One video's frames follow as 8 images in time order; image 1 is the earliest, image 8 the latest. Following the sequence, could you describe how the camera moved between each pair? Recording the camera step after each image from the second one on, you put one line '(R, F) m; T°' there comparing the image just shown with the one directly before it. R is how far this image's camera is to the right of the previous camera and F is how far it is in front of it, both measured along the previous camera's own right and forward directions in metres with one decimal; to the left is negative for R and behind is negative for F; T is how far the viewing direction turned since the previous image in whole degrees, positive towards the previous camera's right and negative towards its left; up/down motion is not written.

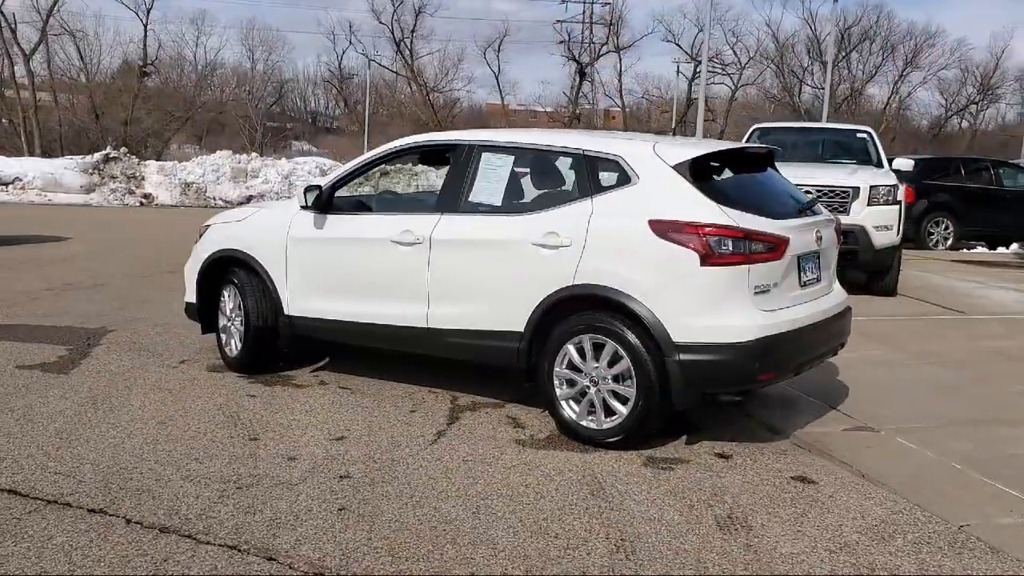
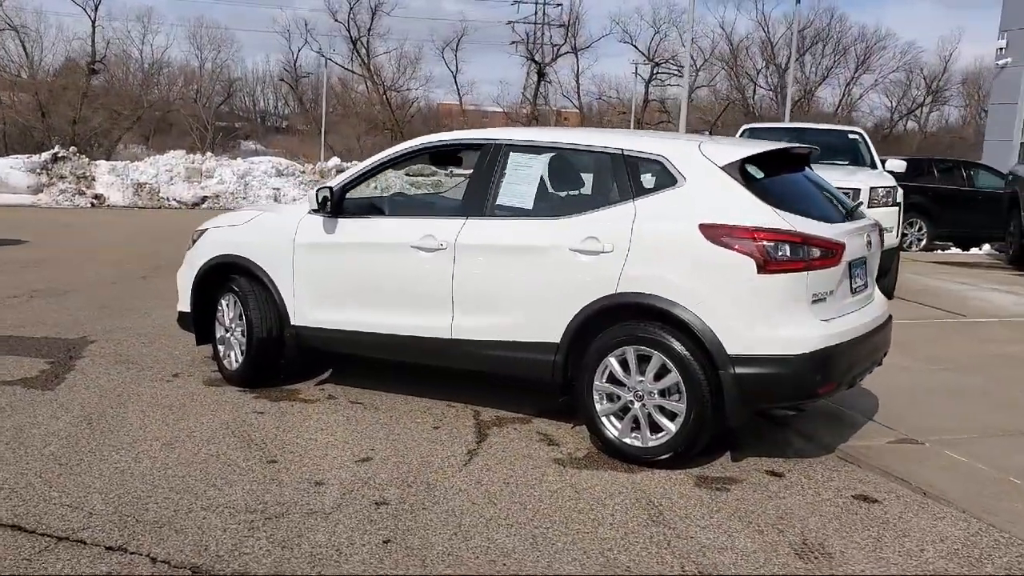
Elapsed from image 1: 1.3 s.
(-0.4, +0.3) m; +3°
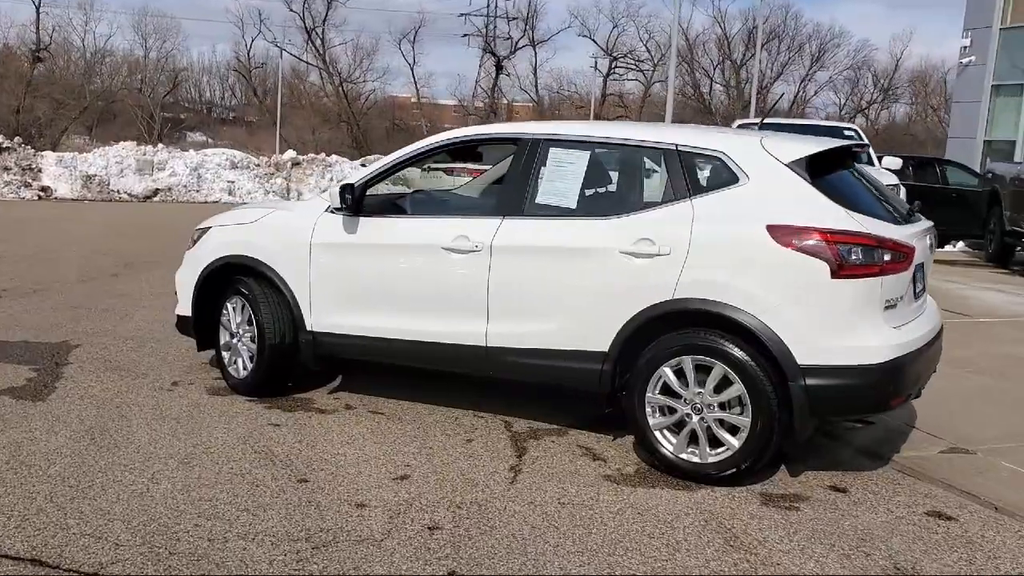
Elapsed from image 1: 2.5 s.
(-0.4, +0.3) m; +3°
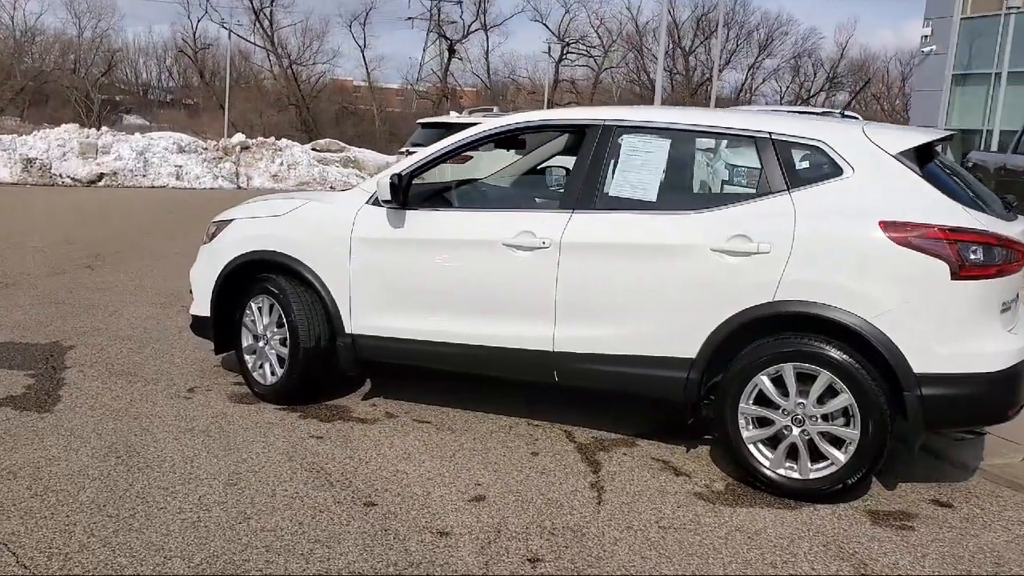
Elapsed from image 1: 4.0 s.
(-0.6, +0.4) m; +3°
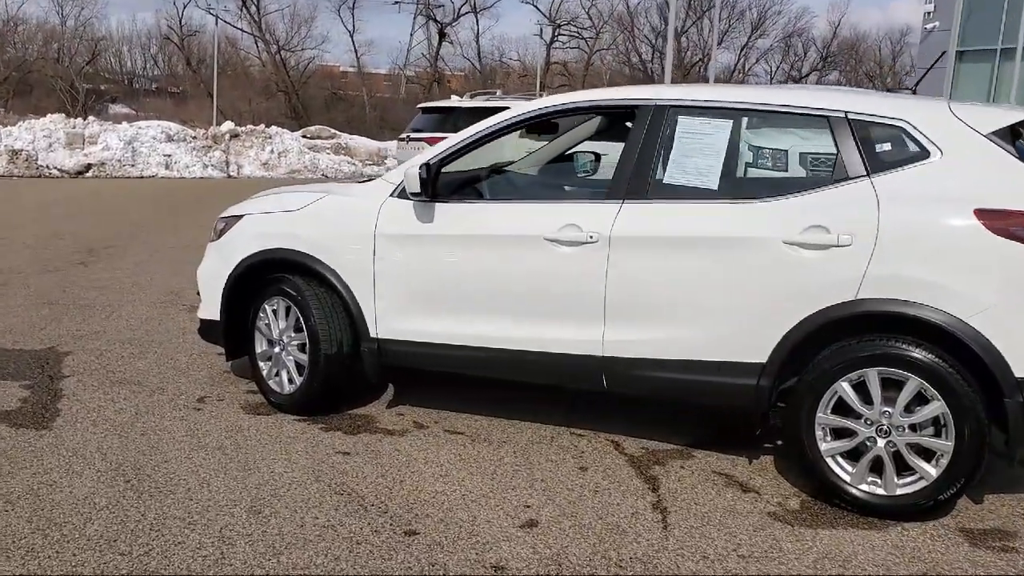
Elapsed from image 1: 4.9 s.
(-0.2, +0.4) m; +1°
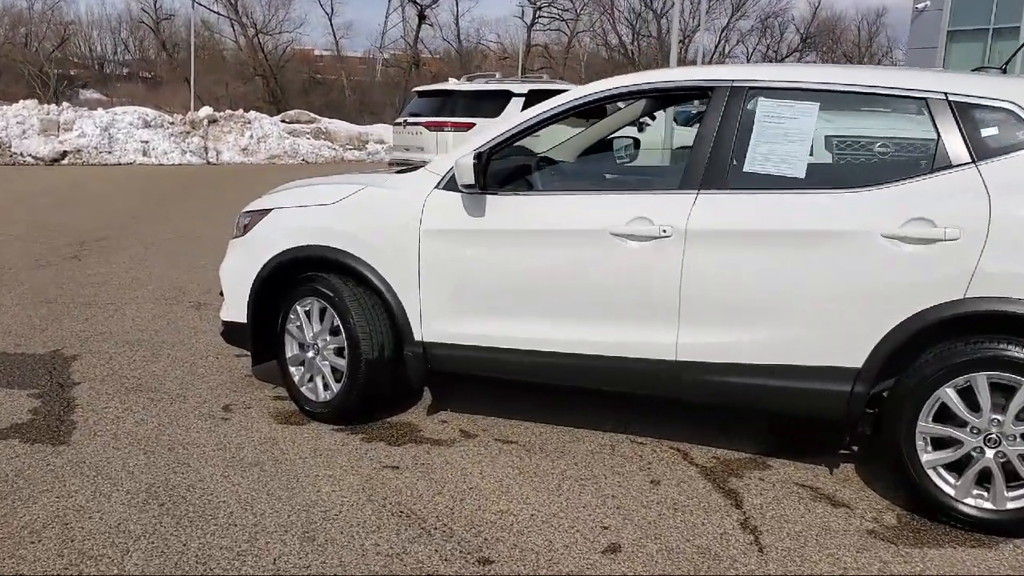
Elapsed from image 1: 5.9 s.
(-0.3, +0.3) m; +1°
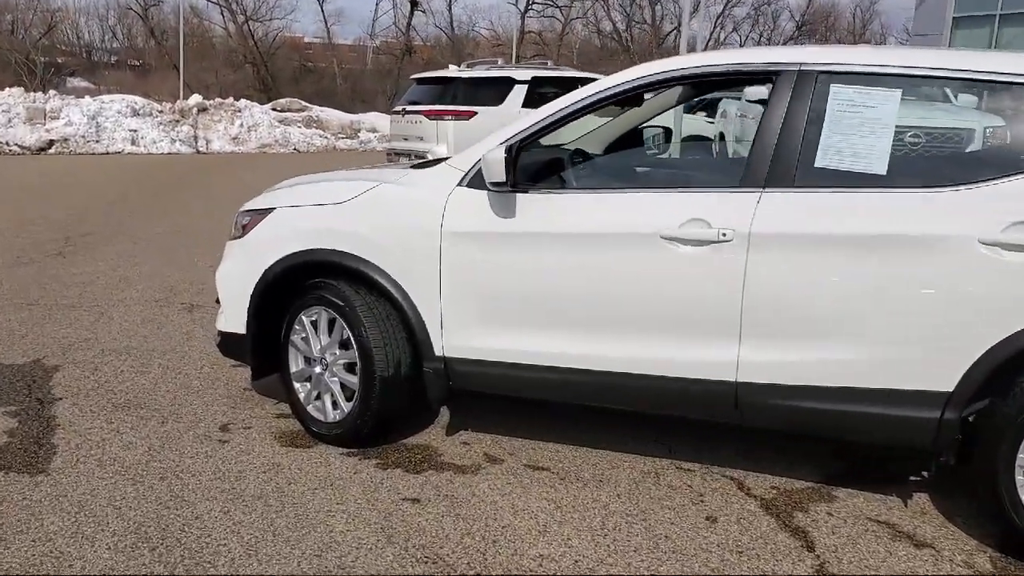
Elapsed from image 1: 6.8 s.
(-0.2, +0.4) m; +1°
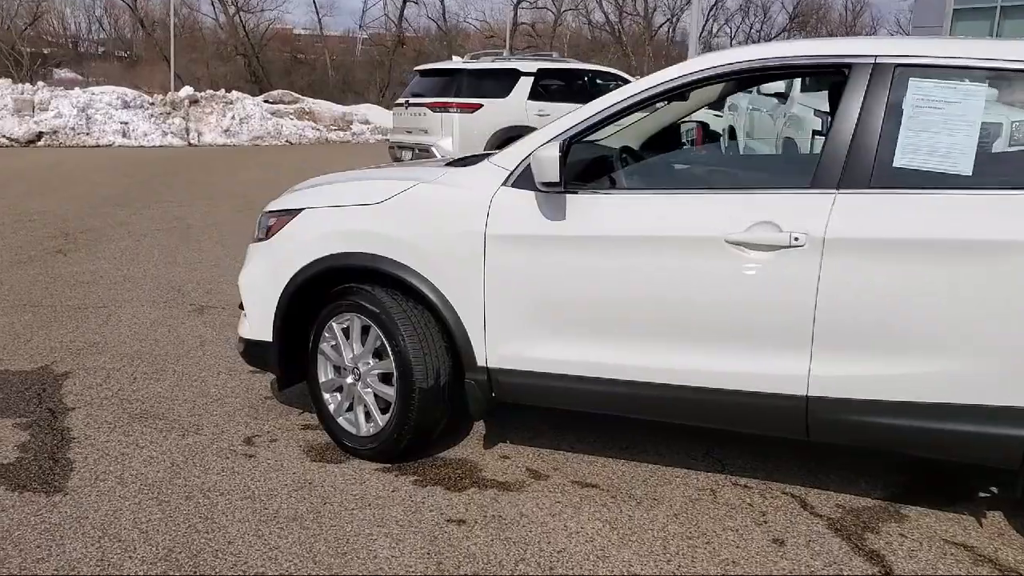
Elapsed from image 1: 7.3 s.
(-0.2, +0.2) m; +1°
